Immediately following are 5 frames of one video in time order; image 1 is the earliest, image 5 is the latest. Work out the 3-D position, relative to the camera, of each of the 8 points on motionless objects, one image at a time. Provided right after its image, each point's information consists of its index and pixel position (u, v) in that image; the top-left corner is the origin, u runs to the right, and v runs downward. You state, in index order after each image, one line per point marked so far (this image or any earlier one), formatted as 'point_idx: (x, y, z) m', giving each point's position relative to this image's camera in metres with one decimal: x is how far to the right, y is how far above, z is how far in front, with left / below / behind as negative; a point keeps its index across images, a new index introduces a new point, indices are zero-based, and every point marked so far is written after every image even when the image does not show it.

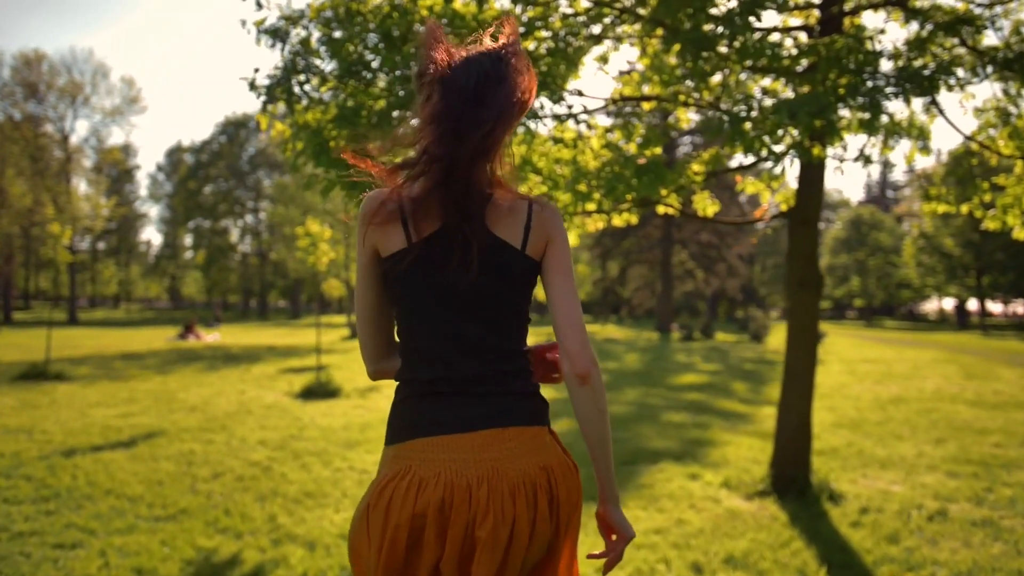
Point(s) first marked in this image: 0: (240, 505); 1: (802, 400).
0: (-2.4, -2.0, +7.3) m
1: (+2.6, -1.0, +7.2) m
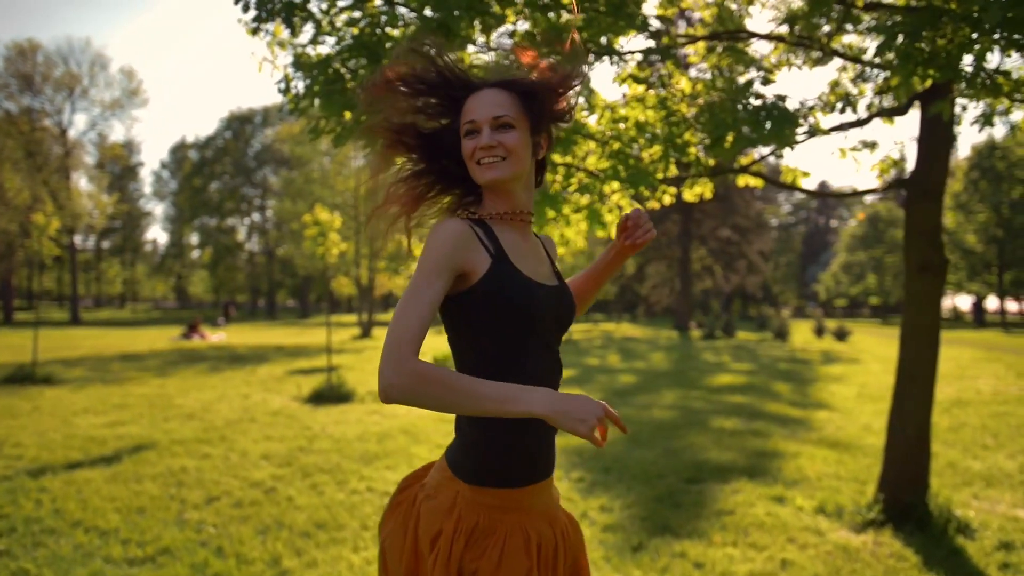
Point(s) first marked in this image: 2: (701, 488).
0: (-2.0, -1.9, +6.0) m
1: (+3.0, -0.8, +5.9) m
2: (+1.7, -1.8, +7.4) m
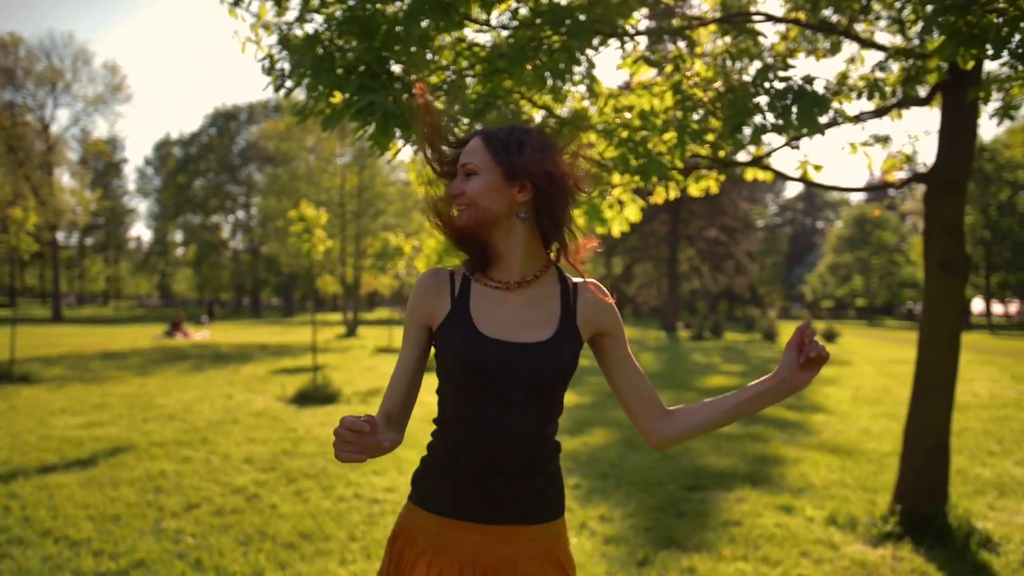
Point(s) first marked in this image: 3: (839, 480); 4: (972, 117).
0: (-2.1, -1.8, +5.6) m
1: (+3.0, -0.8, +5.6) m
2: (+1.7, -1.8, +7.1) m
3: (+3.2, -1.9, +7.8) m
4: (+3.1, +1.1, +5.5) m
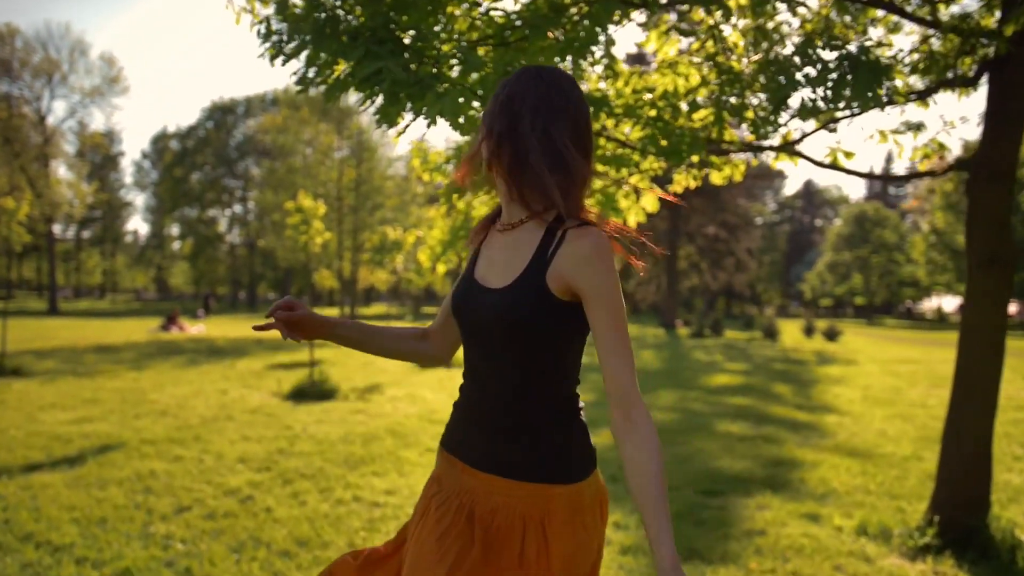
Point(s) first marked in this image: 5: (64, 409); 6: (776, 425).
0: (-2.0, -1.8, +5.3) m
1: (+3.1, -0.8, +5.3) m
2: (+1.8, -1.8, +6.7) m
3: (+3.2, -1.8, +7.4) m
4: (+3.2, +1.1, +5.2) m
5: (-6.4, -1.7, +11.5) m
6: (+3.8, -2.0, +11.6) m
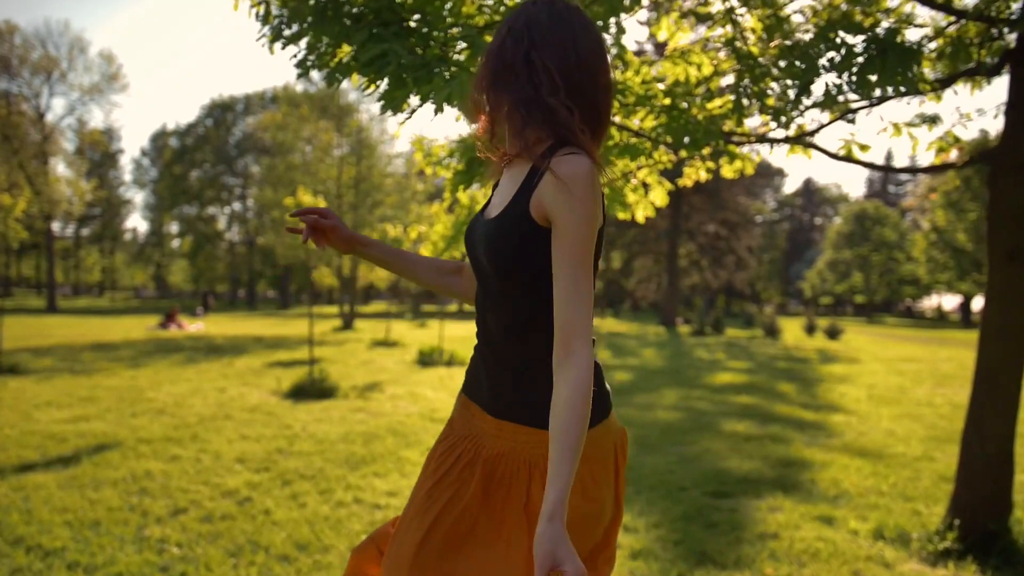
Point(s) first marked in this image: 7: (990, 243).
0: (-1.9, -1.8, +5.1) m
1: (+3.1, -0.8, +5.1) m
2: (+1.8, -1.8, +6.5) m
3: (+3.3, -1.8, +7.3) m
4: (+3.3, +1.2, +5.0) m
5: (-6.4, -1.7, +11.4) m
6: (+3.8, -1.9, +11.4) m
7: (+3.0, +0.3, +5.1) m
